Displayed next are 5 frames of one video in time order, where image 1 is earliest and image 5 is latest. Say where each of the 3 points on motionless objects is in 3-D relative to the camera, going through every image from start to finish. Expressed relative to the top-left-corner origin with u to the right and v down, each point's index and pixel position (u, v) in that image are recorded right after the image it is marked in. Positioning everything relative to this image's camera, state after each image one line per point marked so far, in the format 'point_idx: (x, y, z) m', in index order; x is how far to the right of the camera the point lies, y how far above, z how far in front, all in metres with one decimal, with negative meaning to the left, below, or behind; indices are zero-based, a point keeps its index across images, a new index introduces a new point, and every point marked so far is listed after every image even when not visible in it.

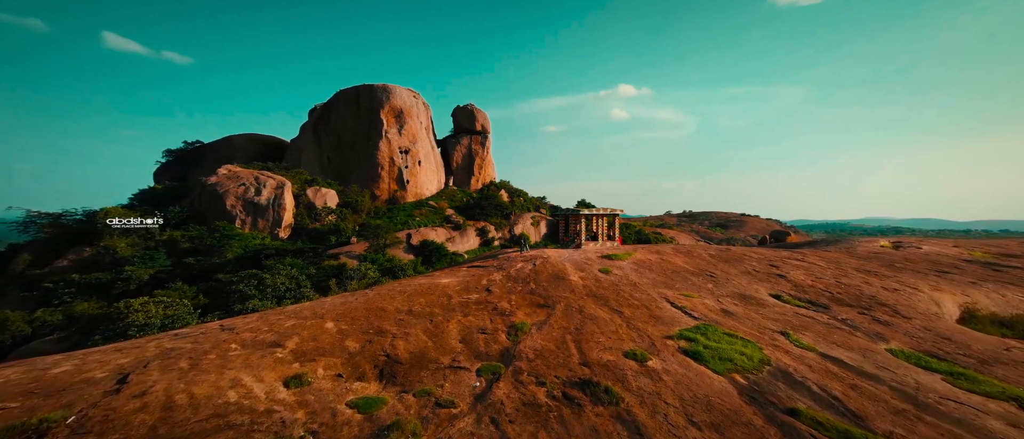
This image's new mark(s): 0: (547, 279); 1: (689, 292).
0: (+1.5, -2.6, +16.8) m
1: (+6.6, -2.7, +14.8) m
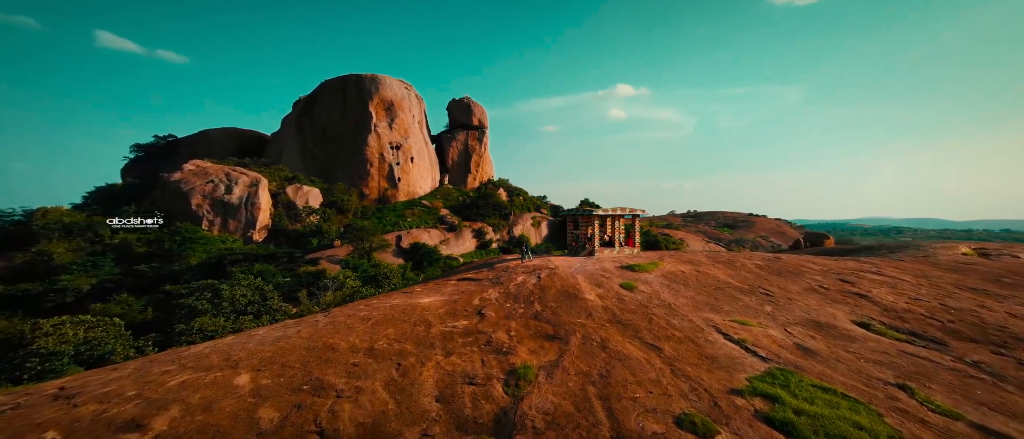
0: (+1.5, -2.7, +13.3) m
1: (+6.6, -2.8, +11.3) m
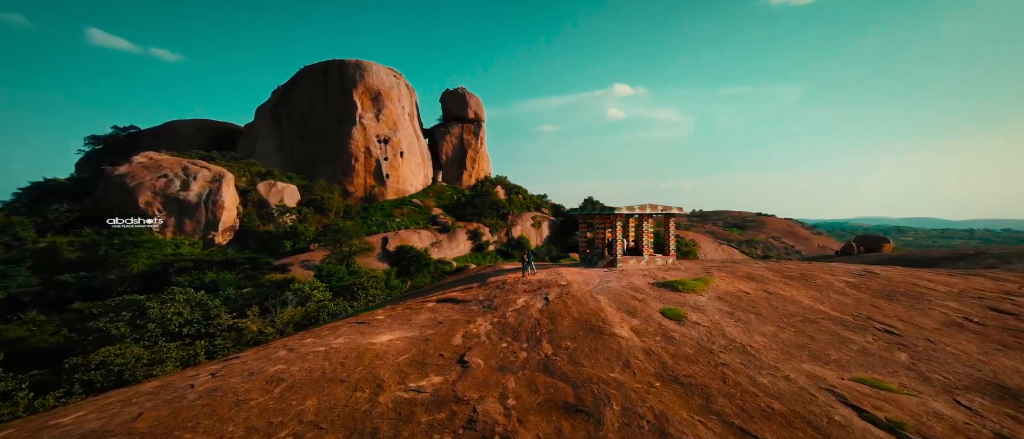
0: (+1.4, -2.7, +9.2) m
1: (+6.5, -2.8, +7.2) m
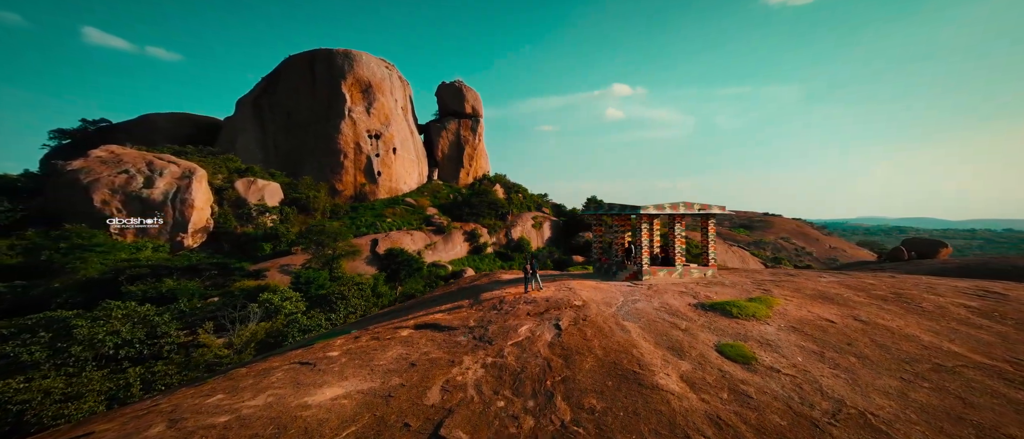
0: (+1.4, -2.7, +6.4) m
1: (+6.5, -2.8, +4.4) m
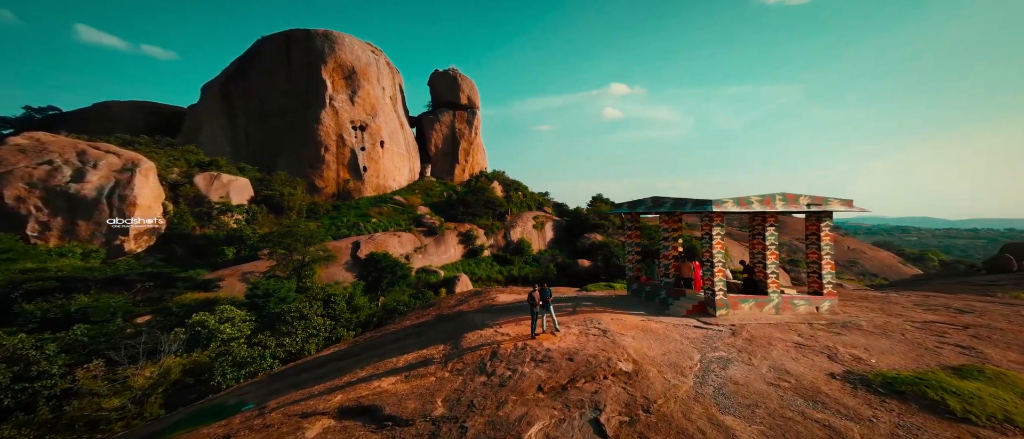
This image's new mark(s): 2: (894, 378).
0: (+1.4, -2.7, +2.3) m
1: (+6.5, -2.9, +0.3) m
2: (+4.7, -1.9, +5.0) m
